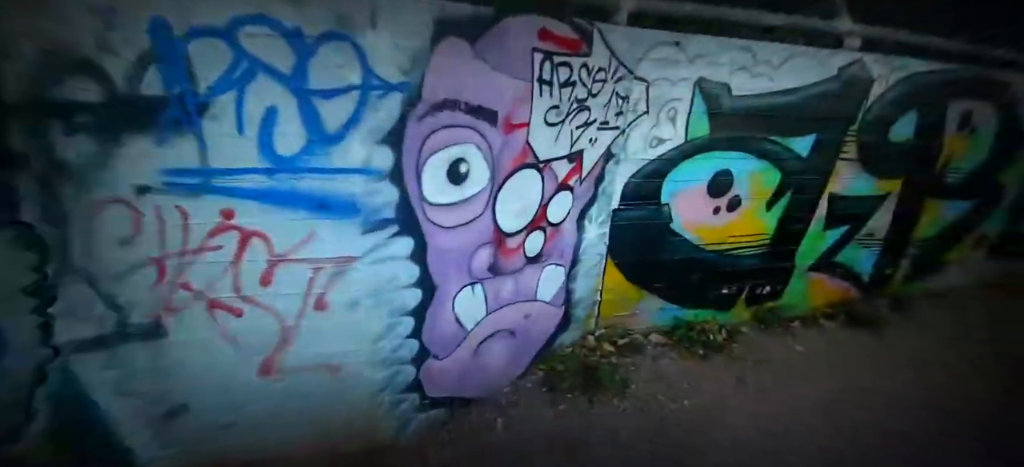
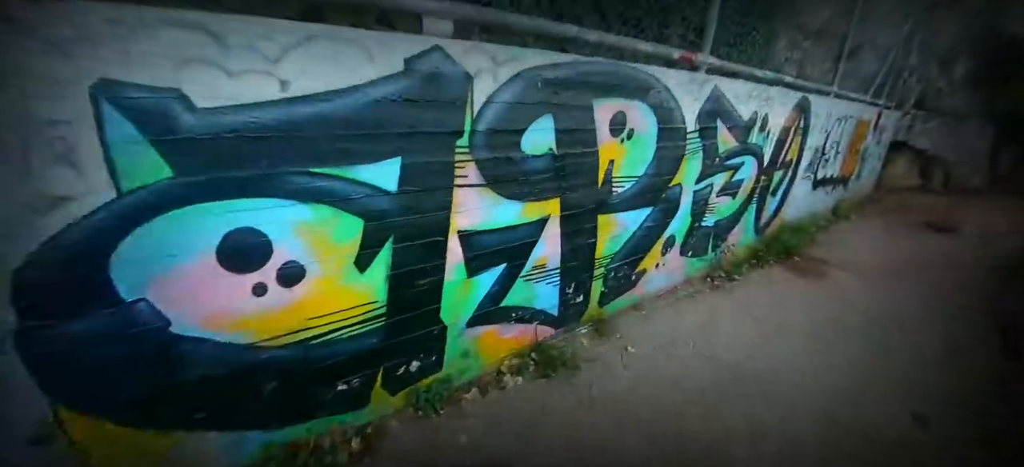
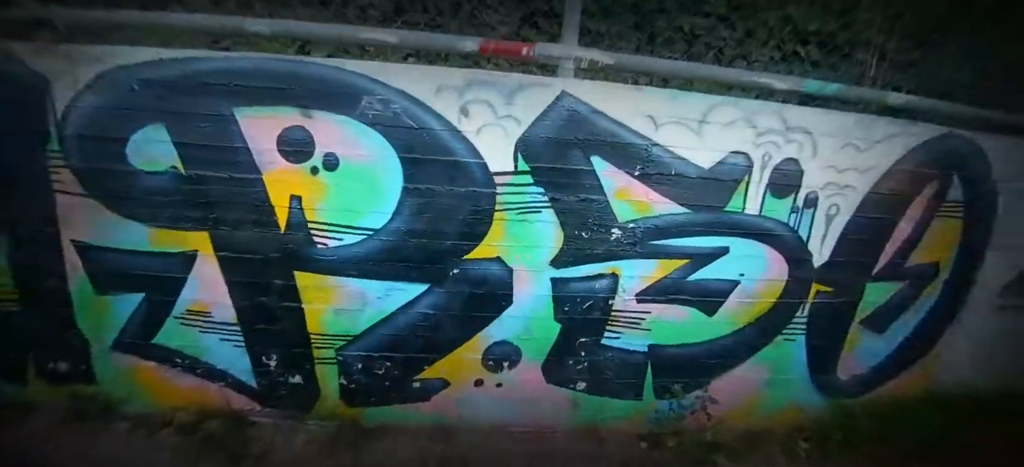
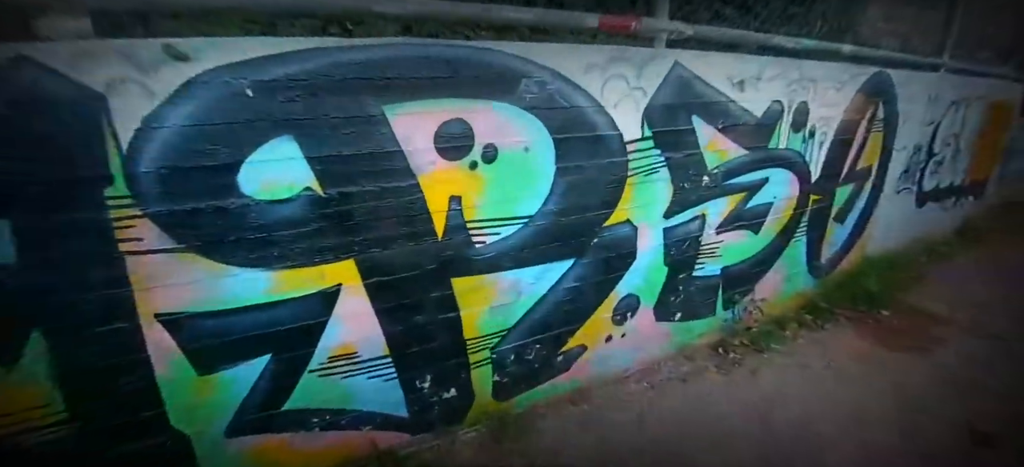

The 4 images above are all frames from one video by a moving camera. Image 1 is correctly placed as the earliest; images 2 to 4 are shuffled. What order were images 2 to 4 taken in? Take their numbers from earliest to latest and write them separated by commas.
2, 4, 3
